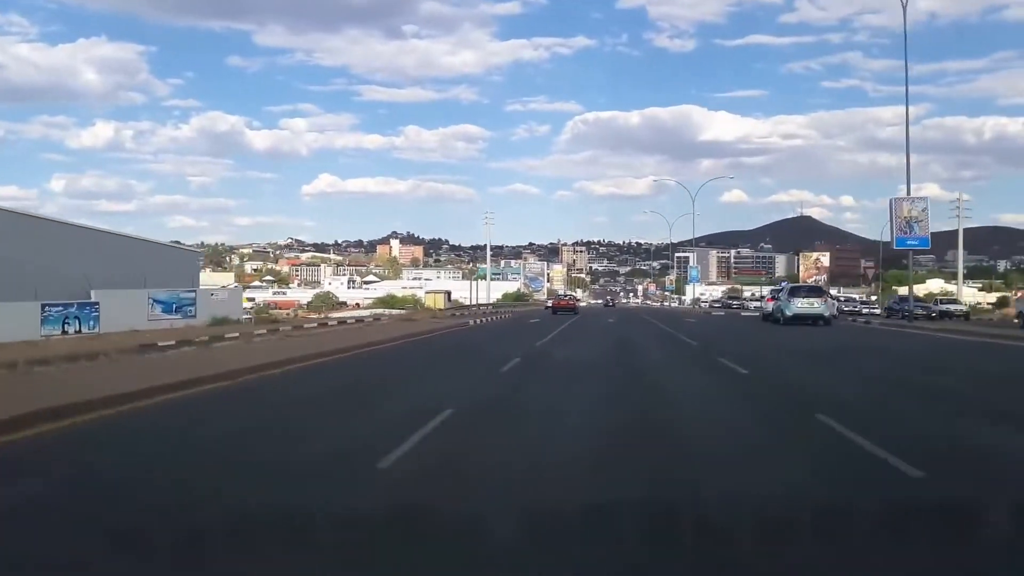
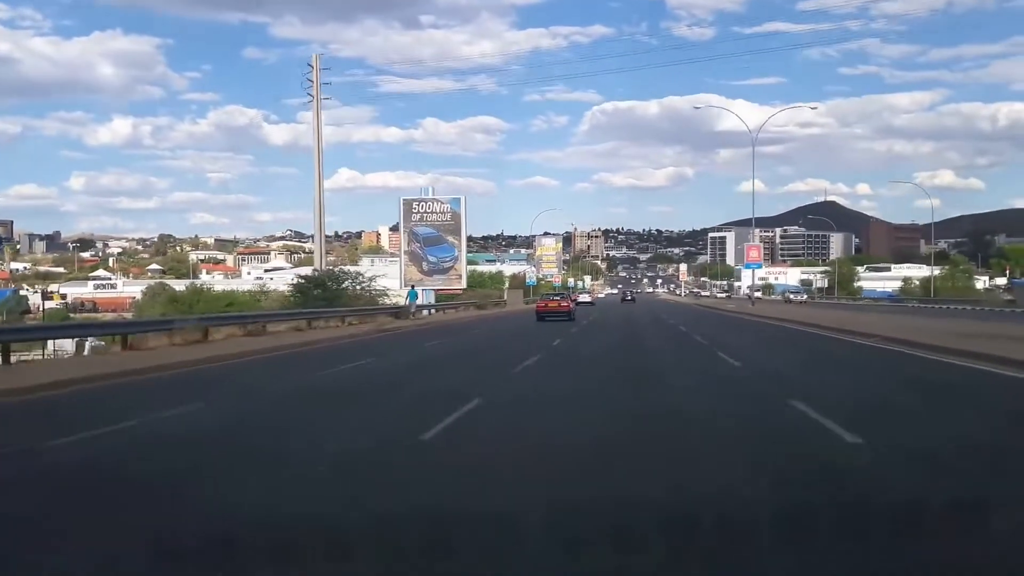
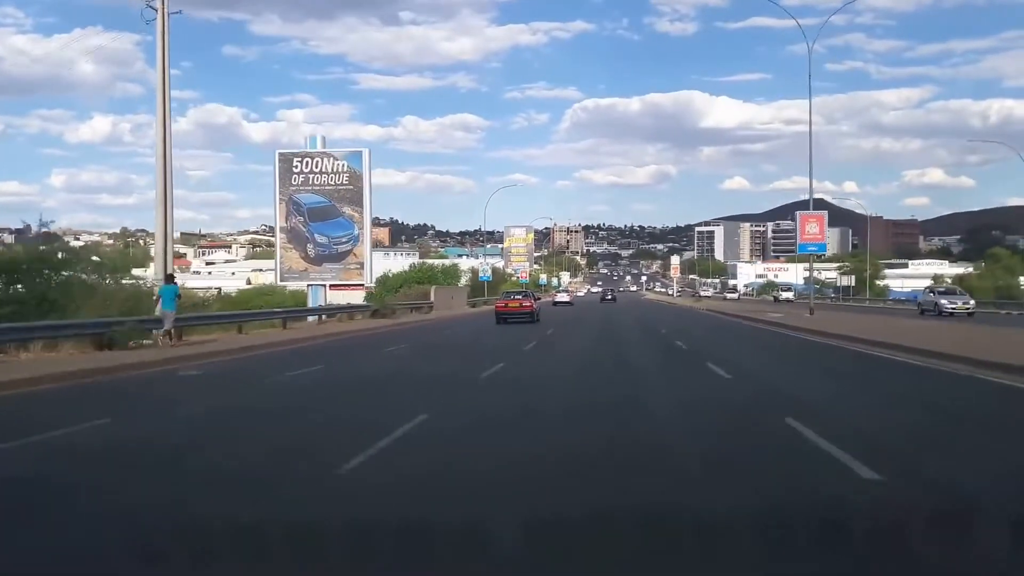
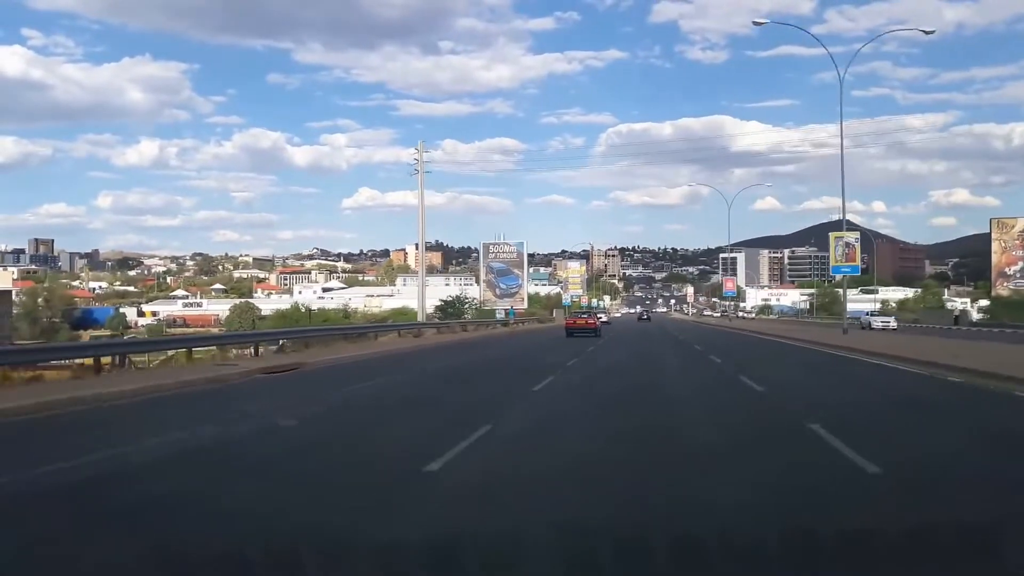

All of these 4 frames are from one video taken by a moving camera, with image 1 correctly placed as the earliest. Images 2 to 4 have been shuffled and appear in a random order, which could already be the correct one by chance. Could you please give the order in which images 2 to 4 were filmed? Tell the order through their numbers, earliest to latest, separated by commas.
4, 2, 3
